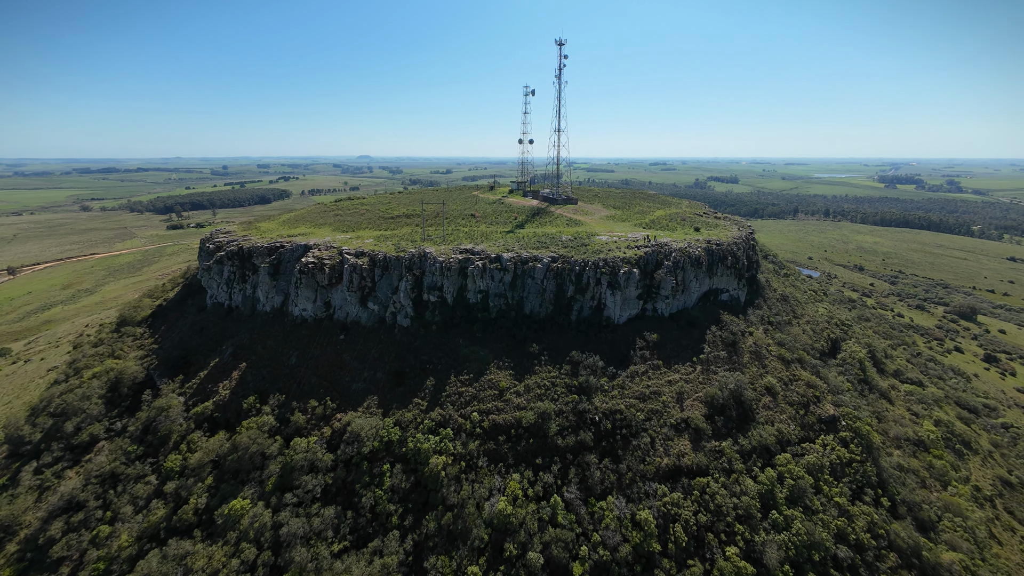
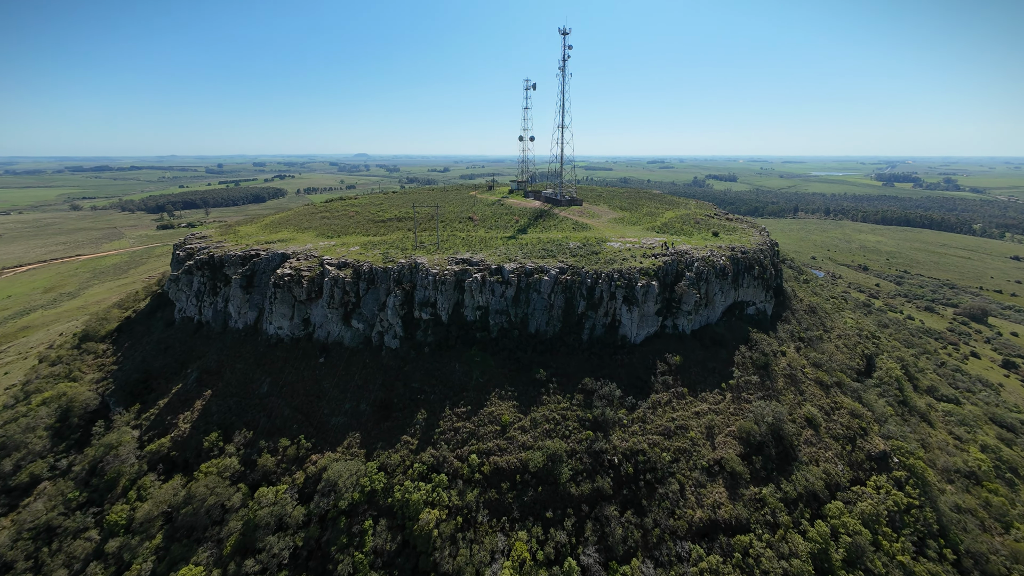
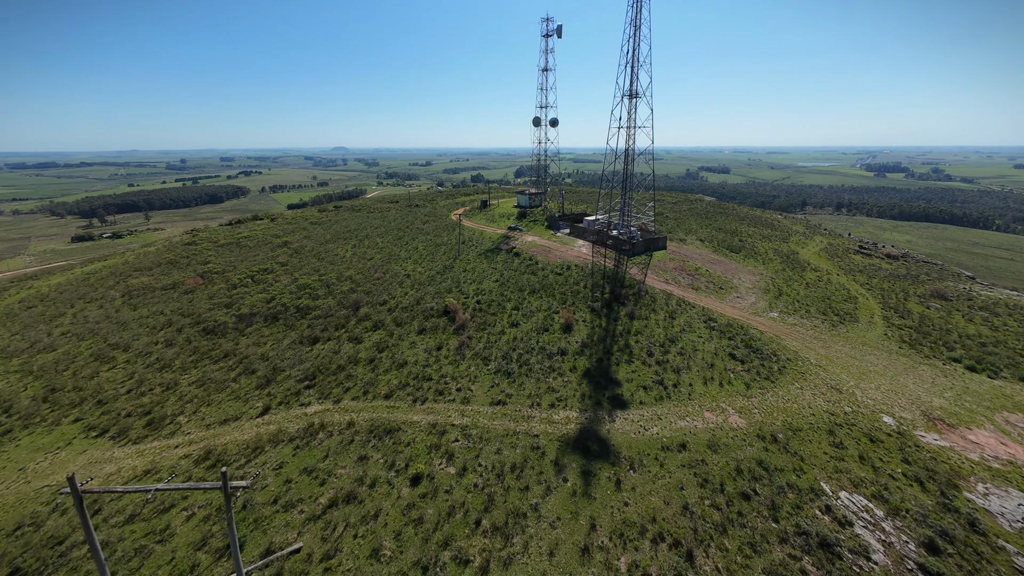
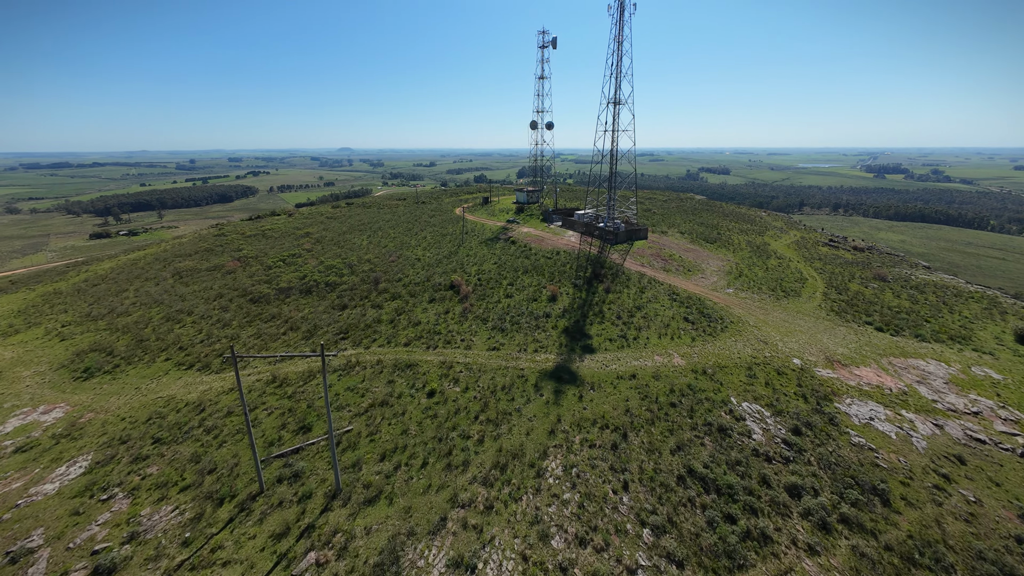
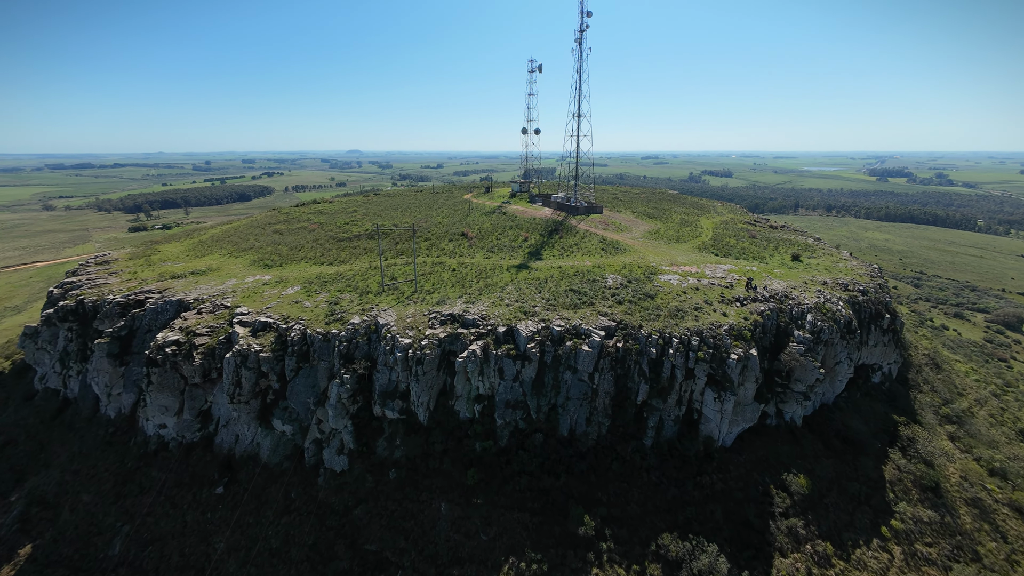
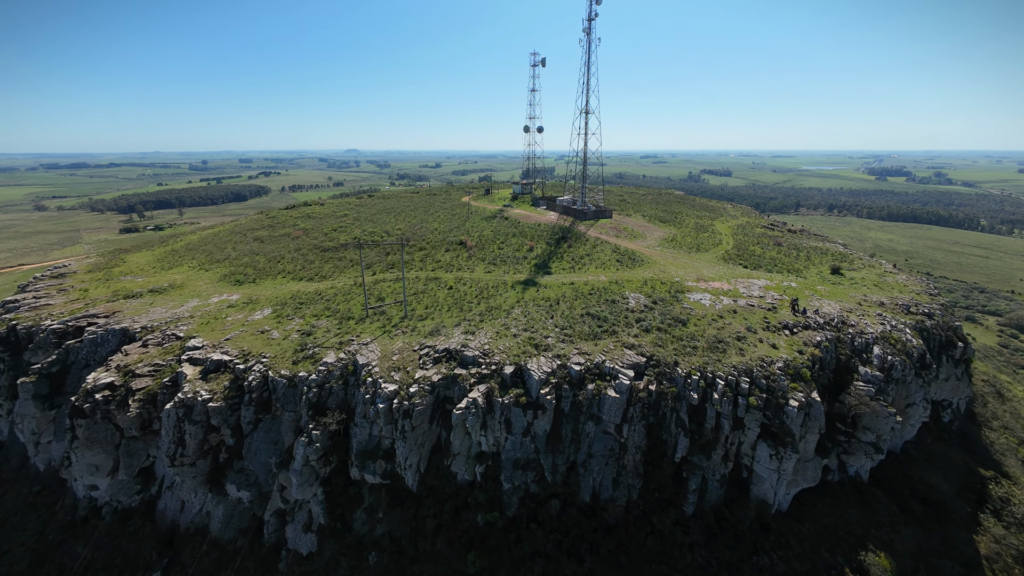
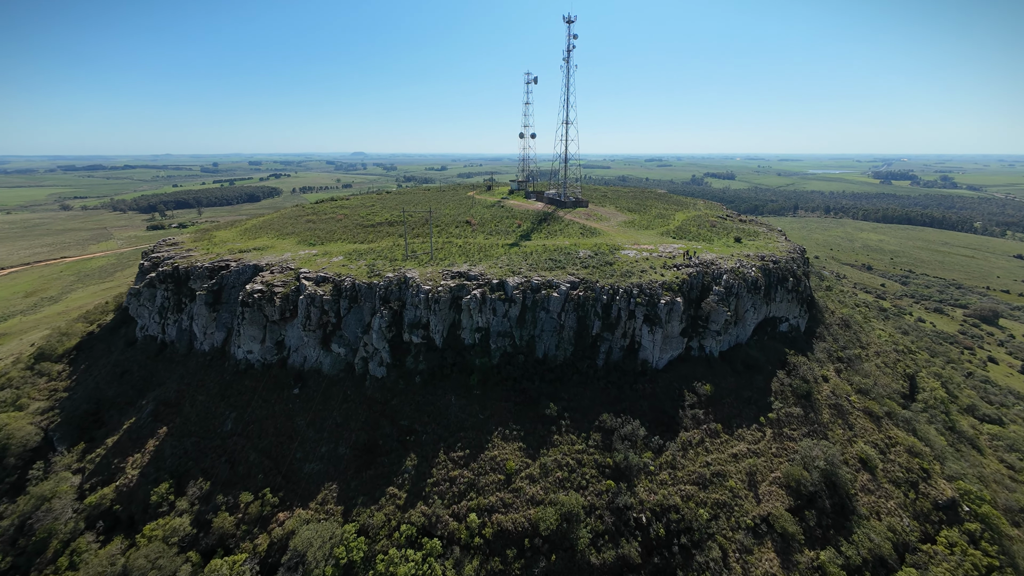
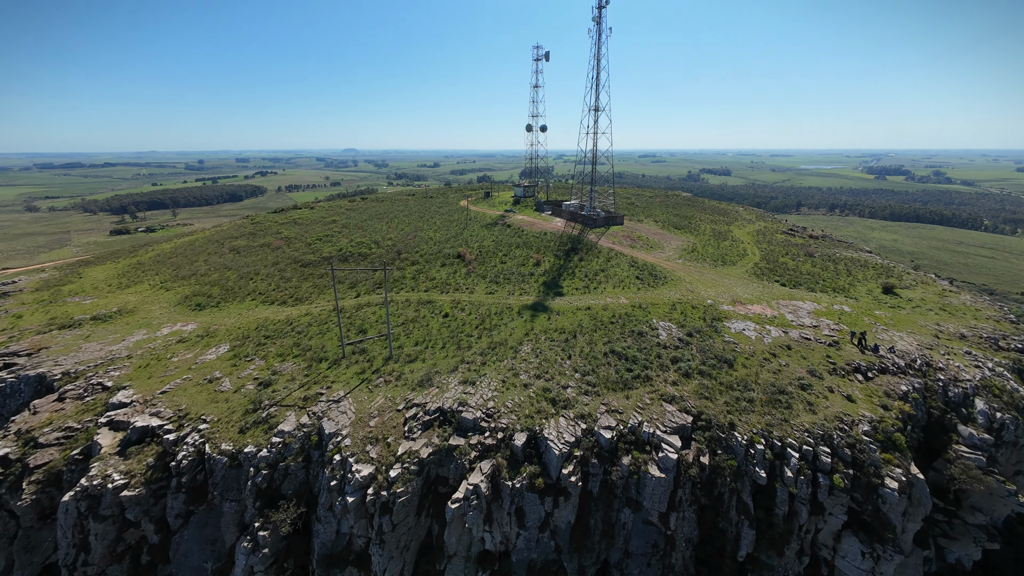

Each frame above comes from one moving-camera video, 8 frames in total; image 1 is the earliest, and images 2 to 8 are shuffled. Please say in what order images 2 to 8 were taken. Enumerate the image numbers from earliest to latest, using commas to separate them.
2, 7, 5, 6, 8, 4, 3
